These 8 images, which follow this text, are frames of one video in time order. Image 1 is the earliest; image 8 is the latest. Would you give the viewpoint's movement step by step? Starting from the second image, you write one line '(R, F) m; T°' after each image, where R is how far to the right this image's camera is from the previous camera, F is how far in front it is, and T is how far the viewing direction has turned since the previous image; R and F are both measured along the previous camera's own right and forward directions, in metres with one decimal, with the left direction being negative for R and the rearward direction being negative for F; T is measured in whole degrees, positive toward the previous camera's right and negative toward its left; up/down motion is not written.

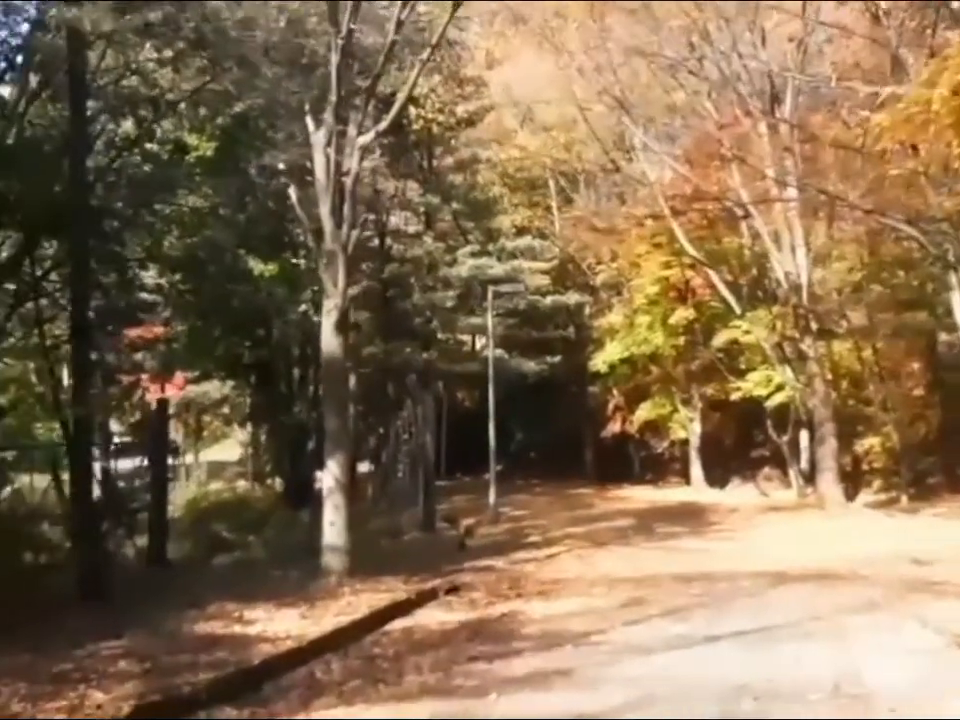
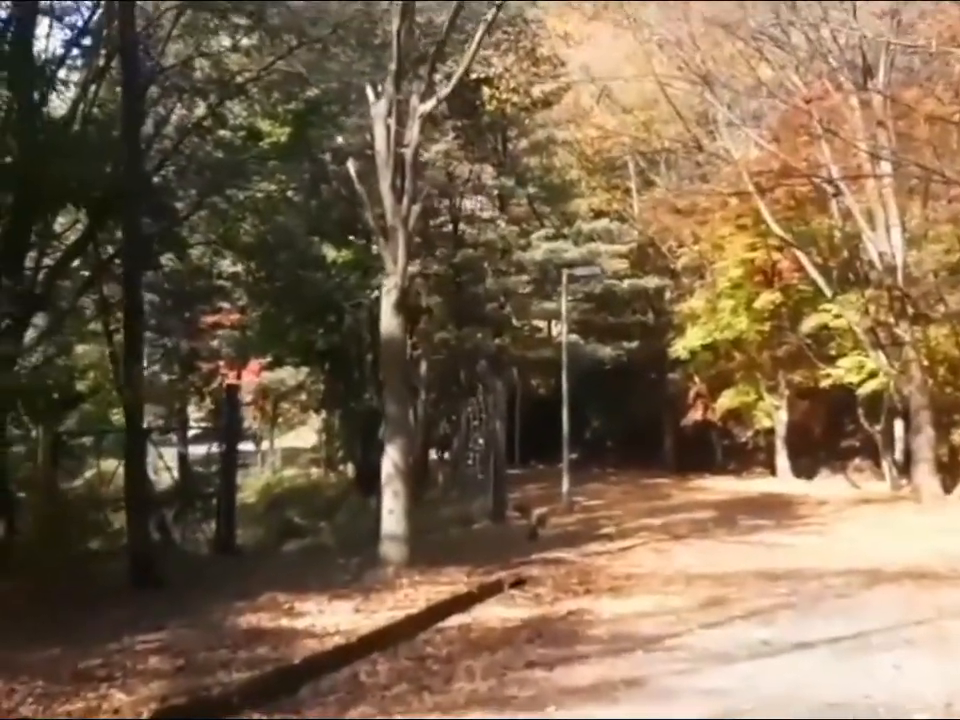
(+0.1, +0.8) m; -4°
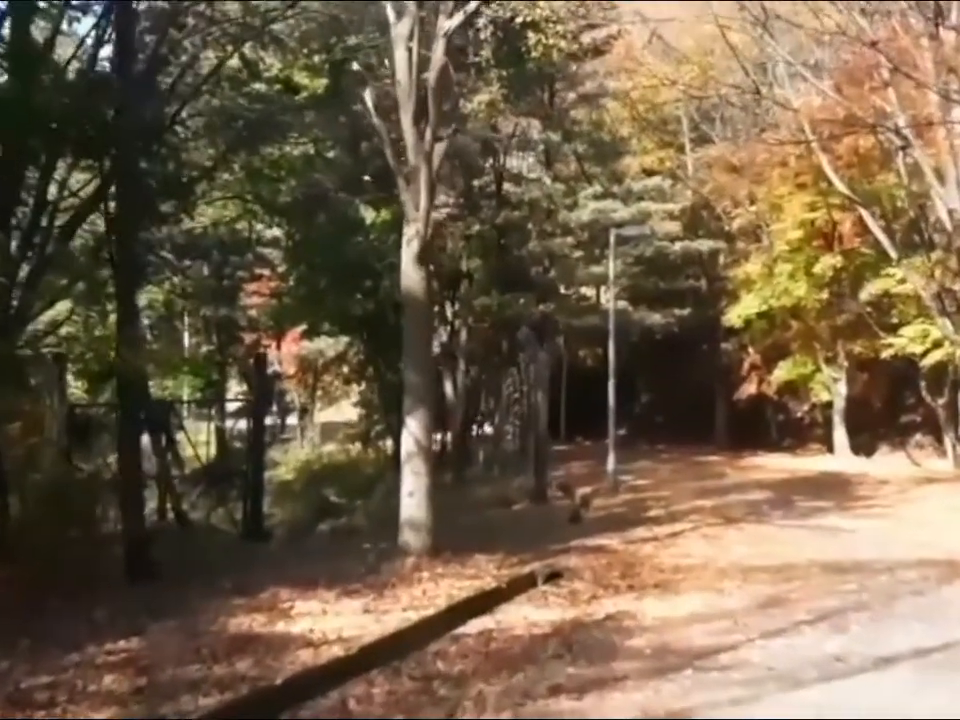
(+0.2, +1.4) m; -2°
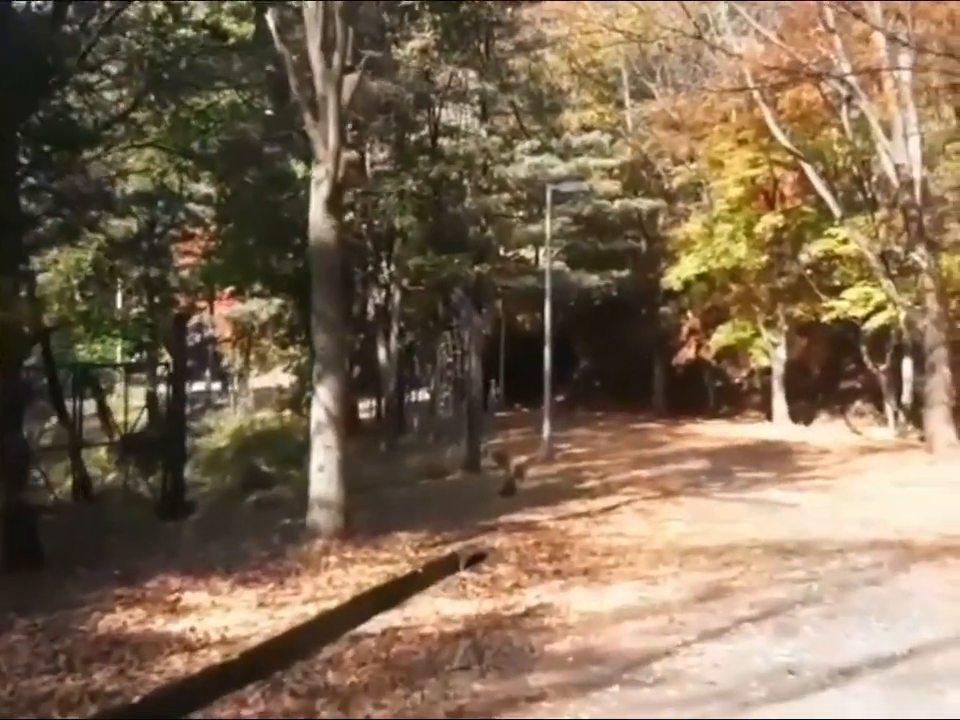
(+0.2, +1.0) m; +3°
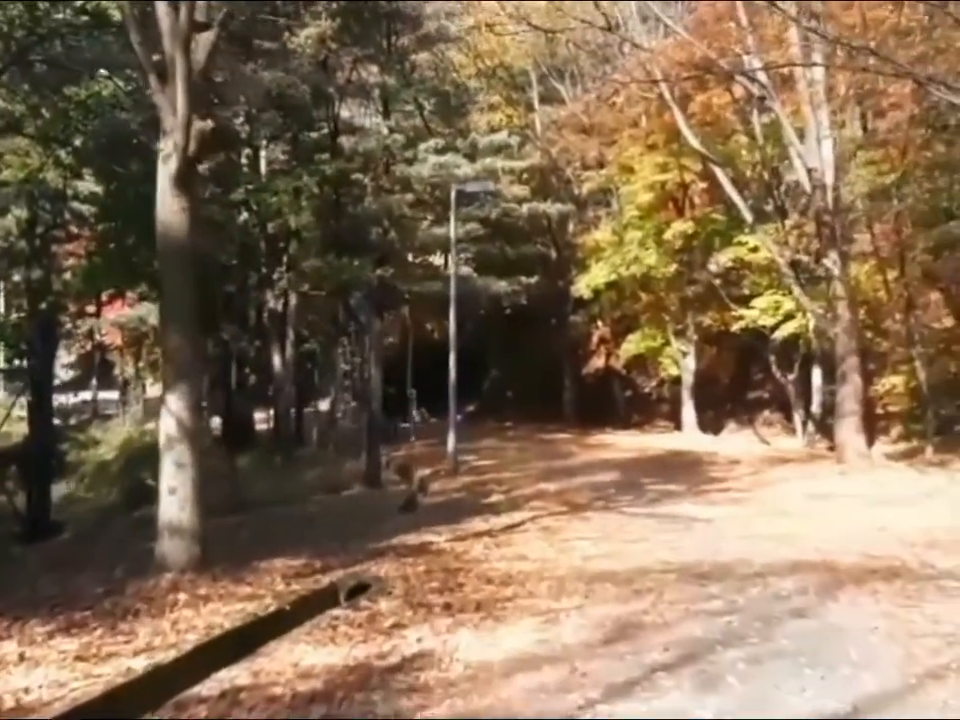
(+0.3, +1.3) m; +4°
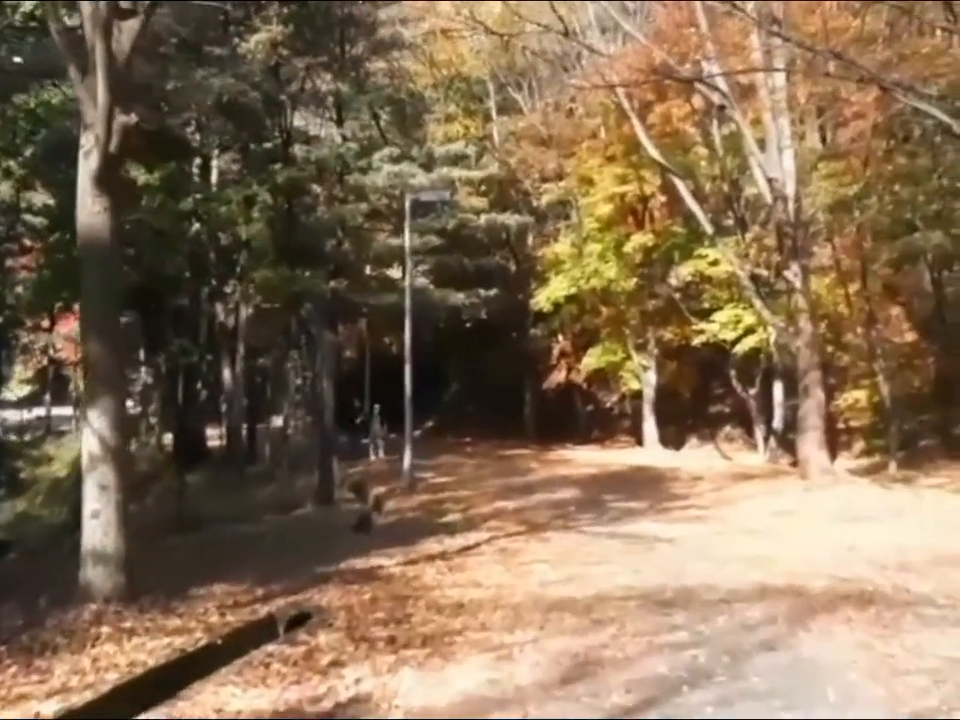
(+0.1, +0.6) m; +2°
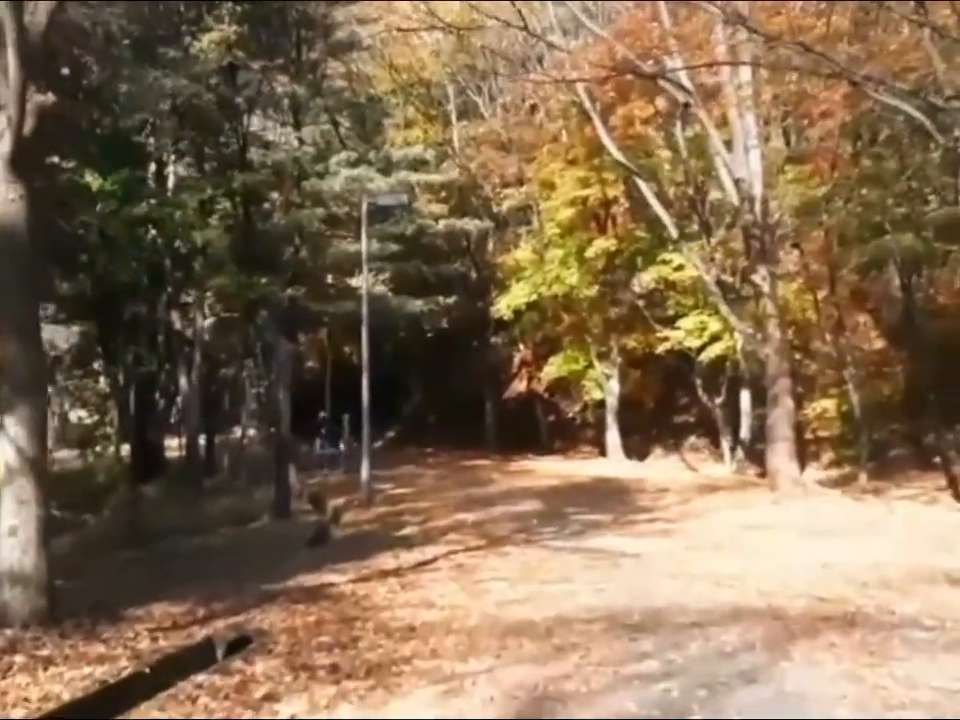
(+0.1, +0.6) m; +2°
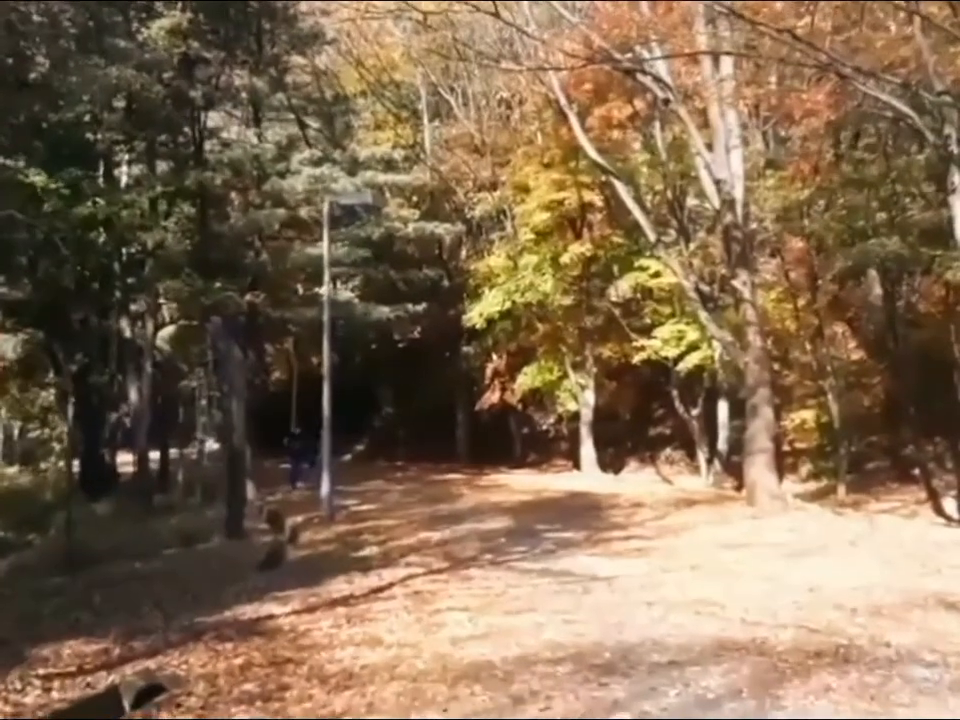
(+0.2, +1.1) m; +1°
